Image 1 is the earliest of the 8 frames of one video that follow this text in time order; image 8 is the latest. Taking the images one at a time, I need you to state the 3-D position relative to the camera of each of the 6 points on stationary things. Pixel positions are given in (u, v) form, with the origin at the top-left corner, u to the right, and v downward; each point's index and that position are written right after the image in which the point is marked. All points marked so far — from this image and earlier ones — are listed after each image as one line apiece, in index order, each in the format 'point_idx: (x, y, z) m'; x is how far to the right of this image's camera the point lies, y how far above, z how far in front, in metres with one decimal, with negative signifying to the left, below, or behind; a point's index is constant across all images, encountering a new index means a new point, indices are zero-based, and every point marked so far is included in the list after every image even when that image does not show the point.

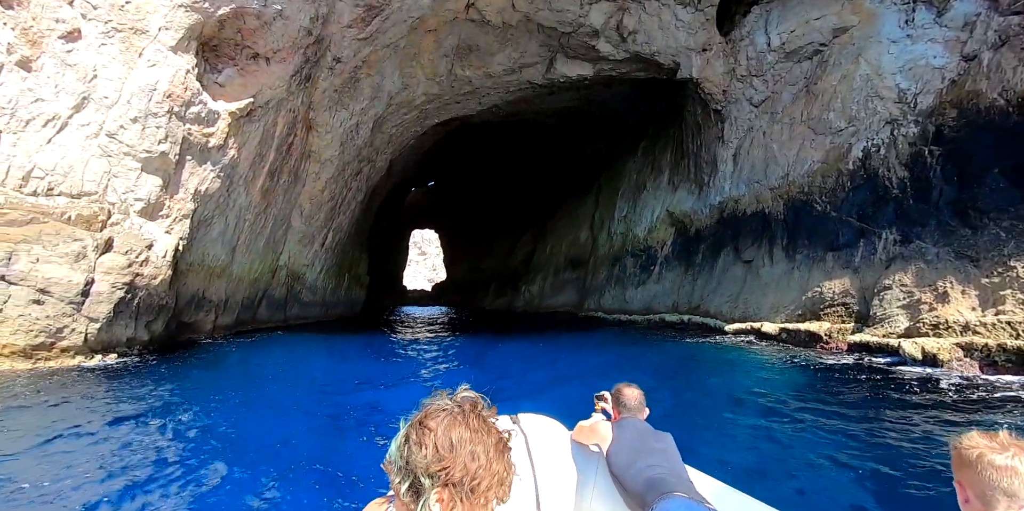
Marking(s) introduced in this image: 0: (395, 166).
0: (-4.2, +3.1, +18.6) m
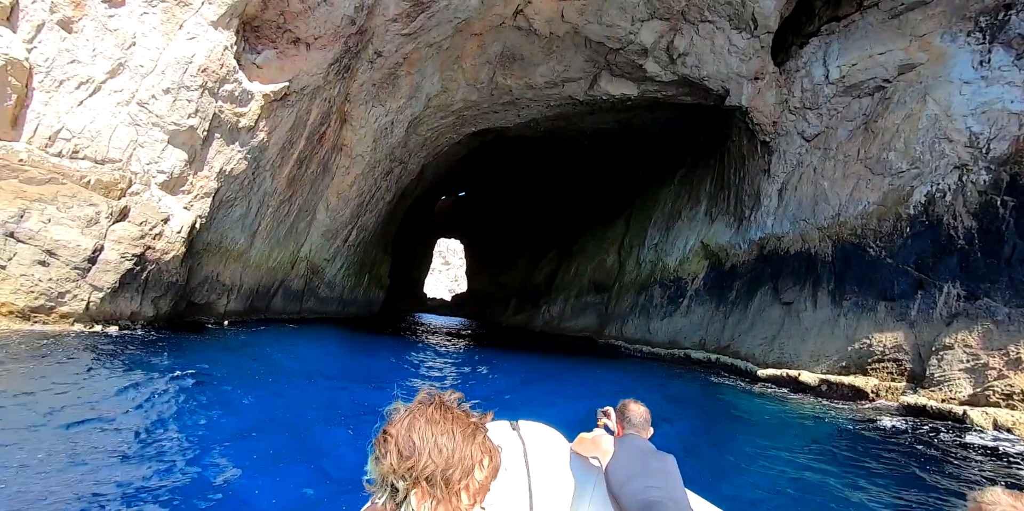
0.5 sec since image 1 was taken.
0: (-3.0, +2.9, +18.4) m
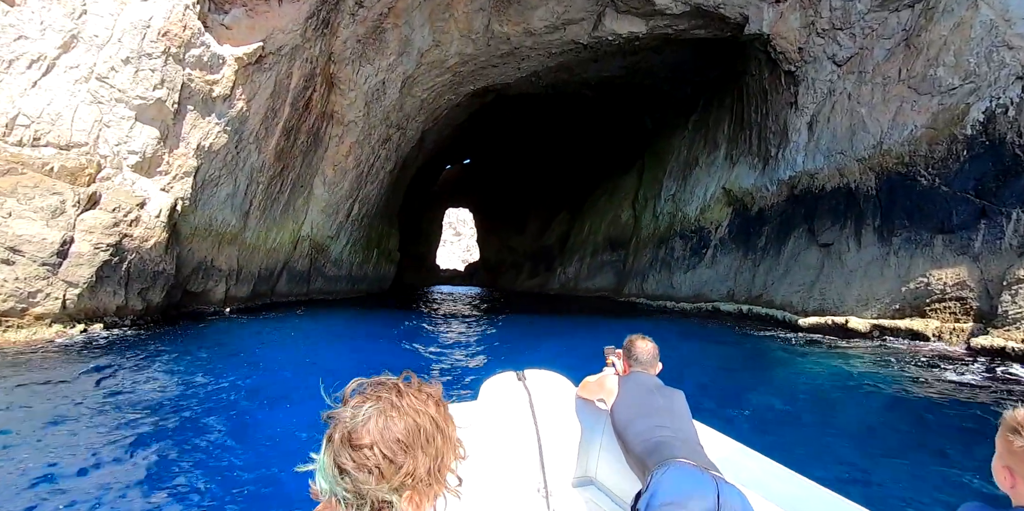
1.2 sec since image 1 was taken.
0: (-2.8, +4.0, +17.6) m
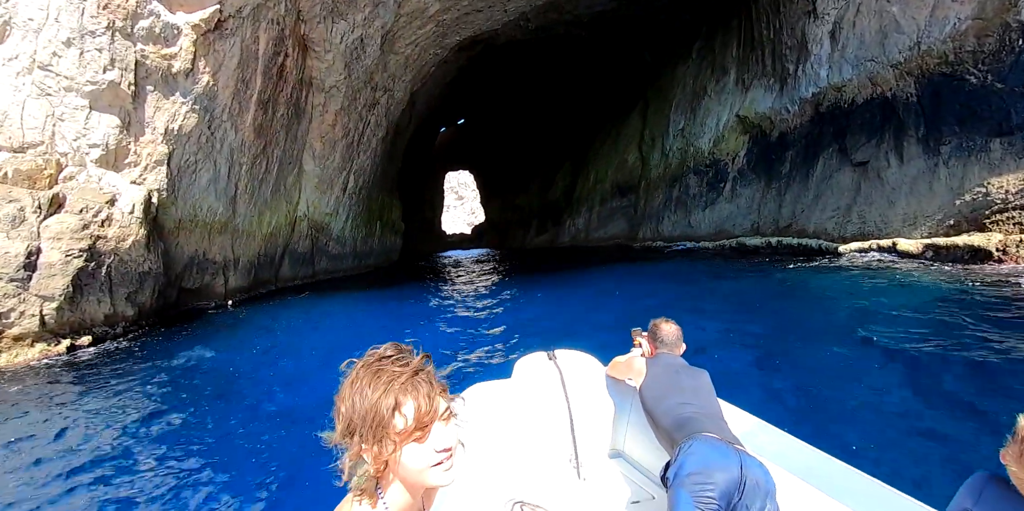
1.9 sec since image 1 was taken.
0: (-3.0, +5.0, +16.7) m
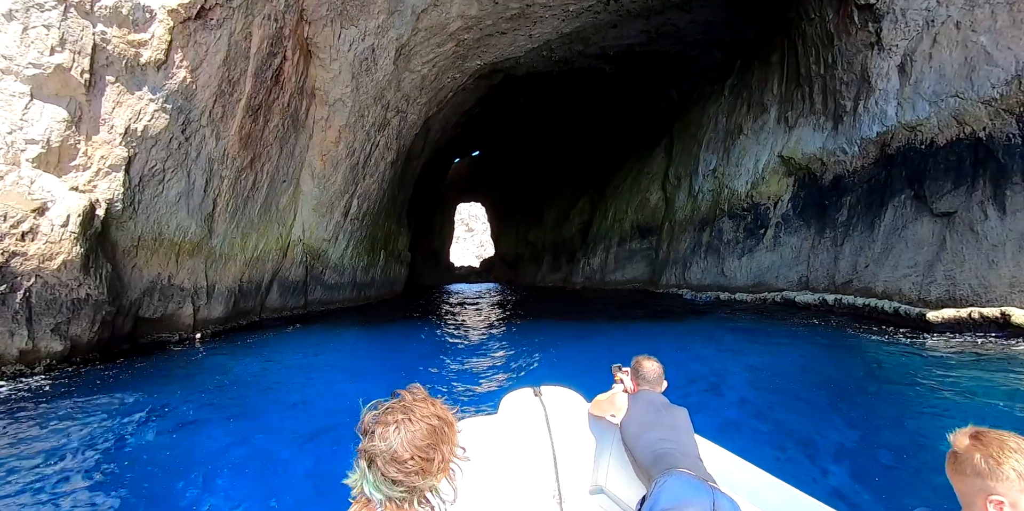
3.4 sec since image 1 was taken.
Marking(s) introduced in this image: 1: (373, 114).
0: (-2.4, +4.0, +15.8) m
1: (-2.6, +2.6, +9.7) m
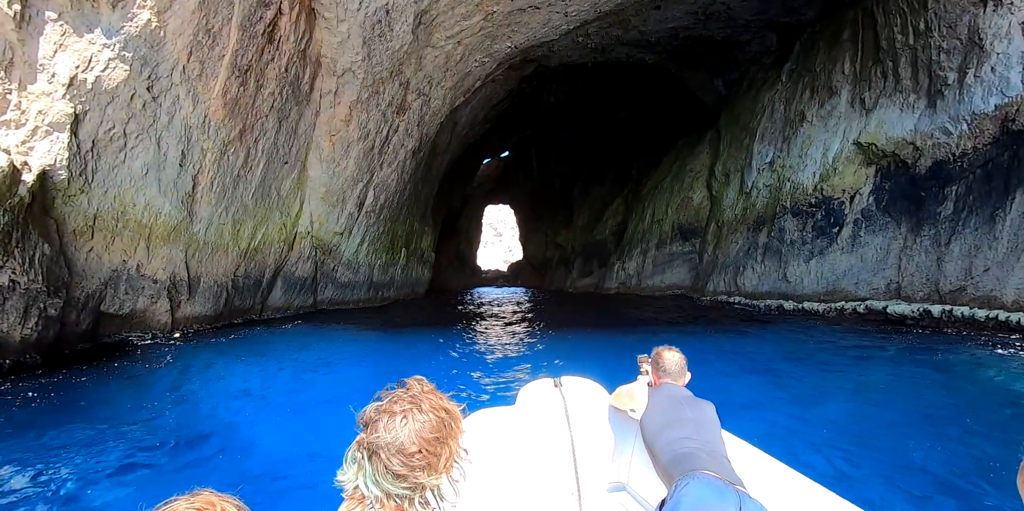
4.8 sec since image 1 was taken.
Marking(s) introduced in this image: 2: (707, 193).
0: (-1.5, +4.0, +14.8) m
1: (-2.1, +2.7, +8.6) m
2: (+5.6, +1.8, +14.8) m
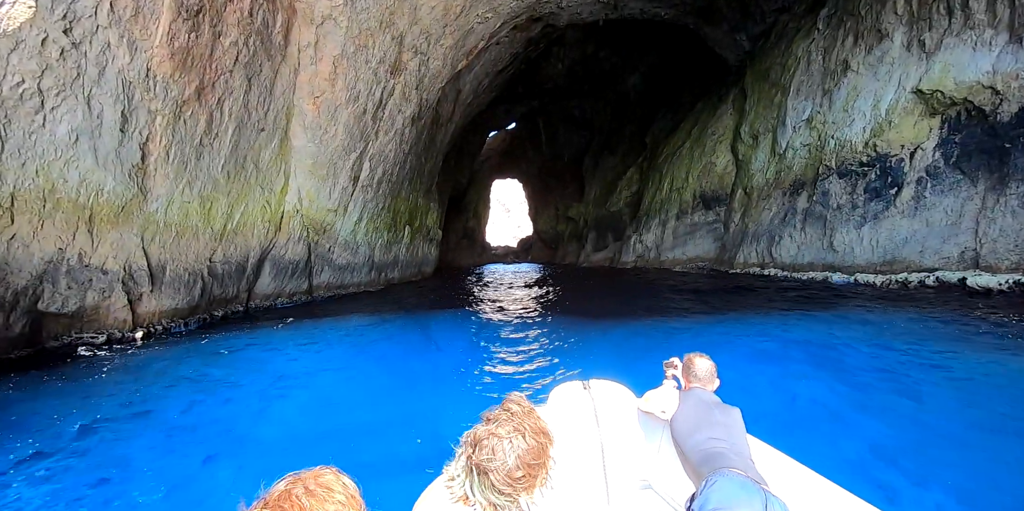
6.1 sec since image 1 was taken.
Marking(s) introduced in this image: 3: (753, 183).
0: (-1.3, +4.6, +13.6) m
1: (-2.0, +3.0, +7.5) m
2: (+5.9, +2.6, +13.6) m
3: (+5.6, +1.7, +12.0) m
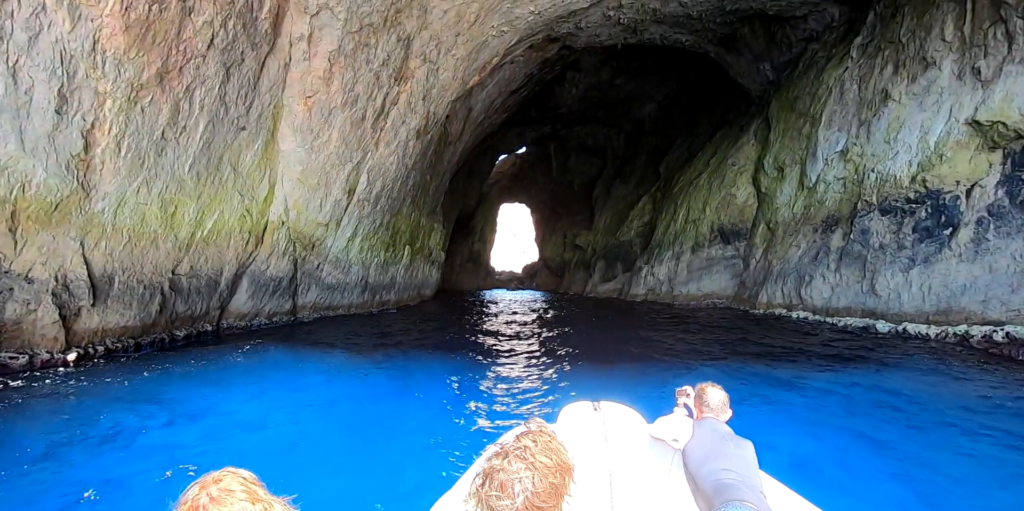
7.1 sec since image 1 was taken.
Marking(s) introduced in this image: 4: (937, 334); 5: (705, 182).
0: (-1.0, +4.0, +13.0) m
1: (-1.7, +2.8, +6.9) m
2: (+6.1, +1.7, +12.8) m
3: (+5.8, +0.9, +11.2) m
4: (+5.5, -1.1, +6.8) m
5: (+5.5, +2.1, +14.3) m
